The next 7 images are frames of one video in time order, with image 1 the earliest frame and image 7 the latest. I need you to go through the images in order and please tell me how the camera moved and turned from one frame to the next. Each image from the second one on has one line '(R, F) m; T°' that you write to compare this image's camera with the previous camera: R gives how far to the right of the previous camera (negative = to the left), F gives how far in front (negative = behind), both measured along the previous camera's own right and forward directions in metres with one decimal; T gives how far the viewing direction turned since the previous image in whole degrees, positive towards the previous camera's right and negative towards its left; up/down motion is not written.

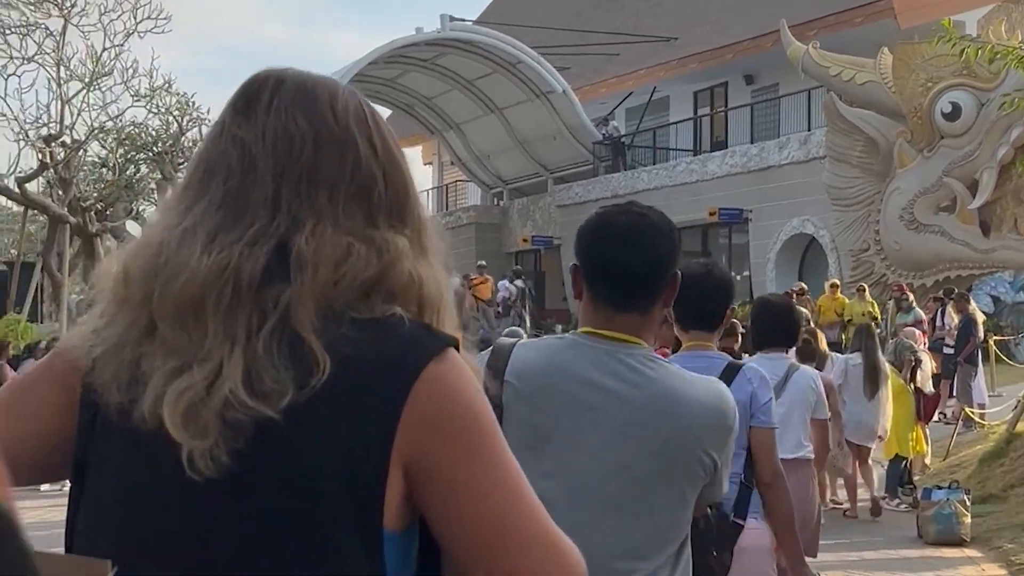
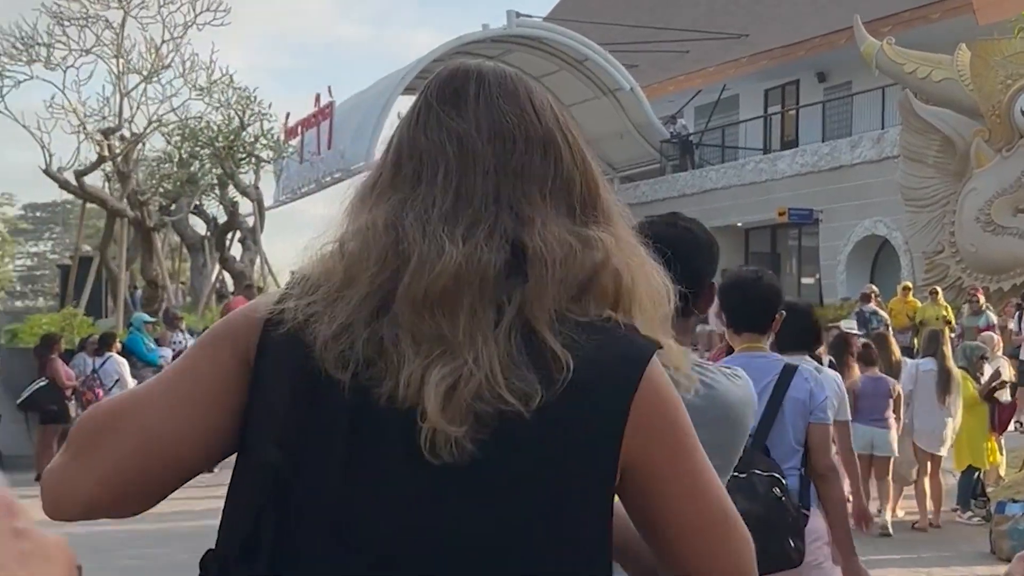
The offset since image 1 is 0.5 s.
(+0.1, +0.3) m; -3°
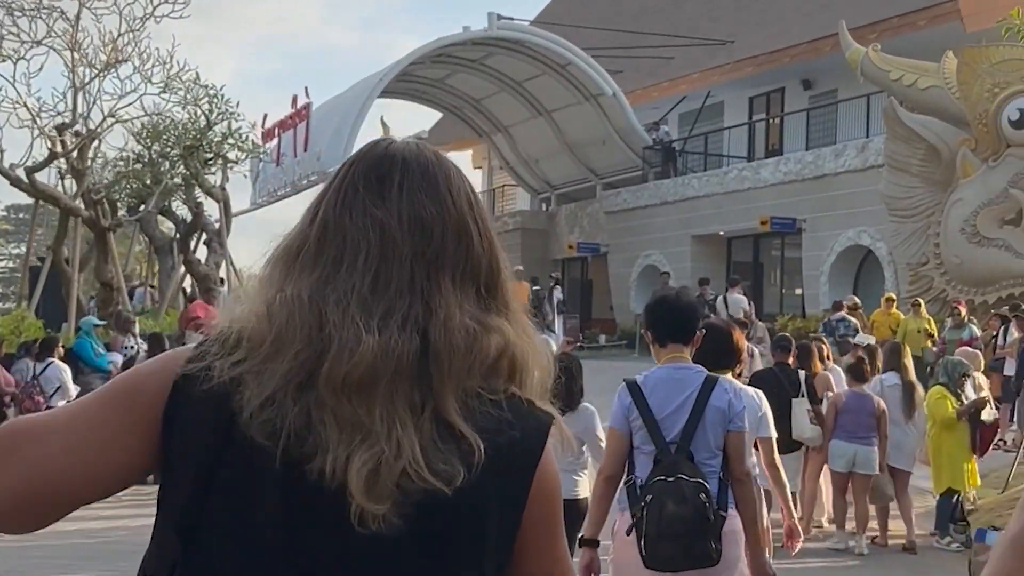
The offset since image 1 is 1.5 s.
(+0.2, +0.5) m; +1°
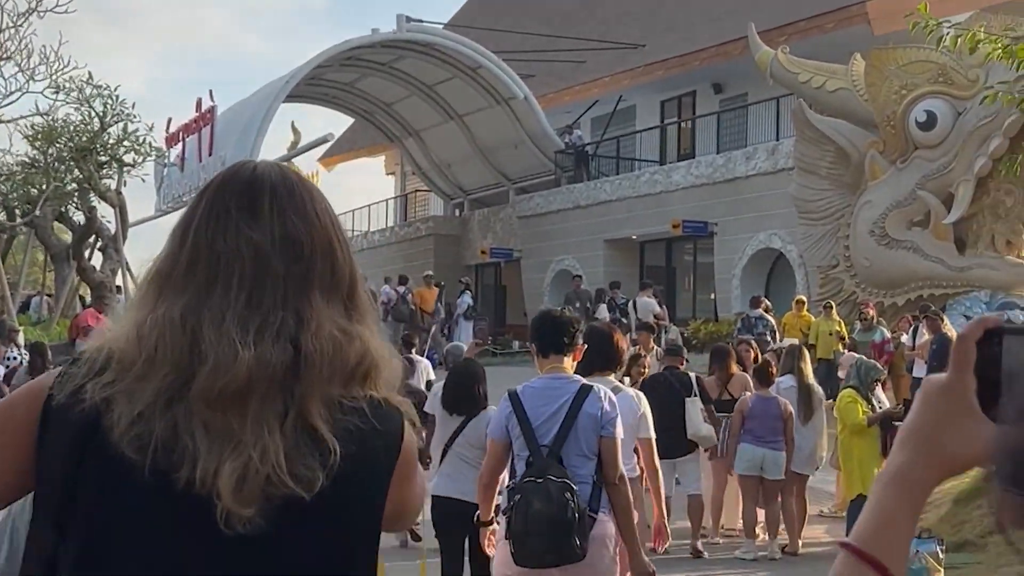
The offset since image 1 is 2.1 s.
(+0.1, +0.4) m; +4°
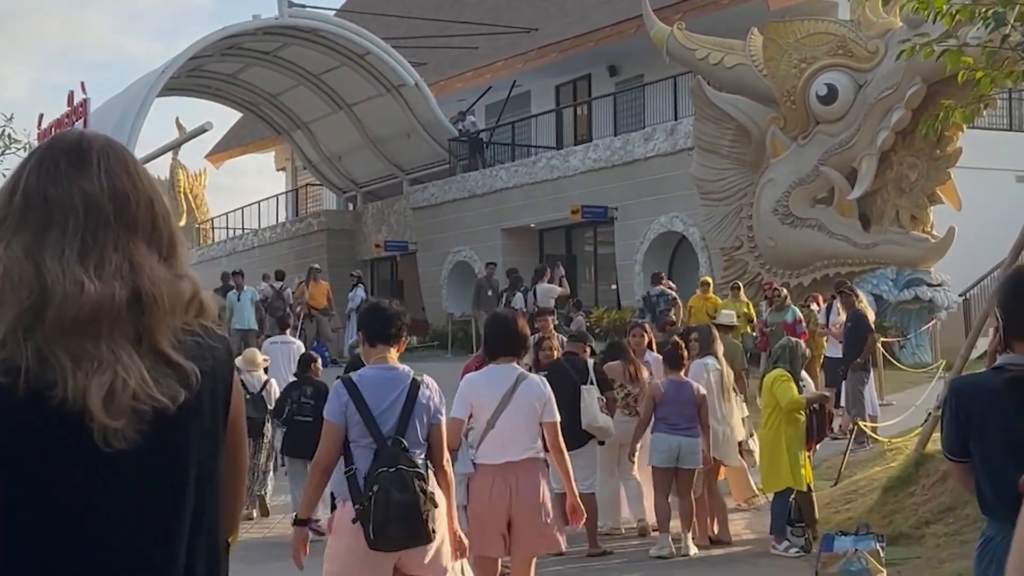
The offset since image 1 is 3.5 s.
(+0.1, +0.8) m; +4°
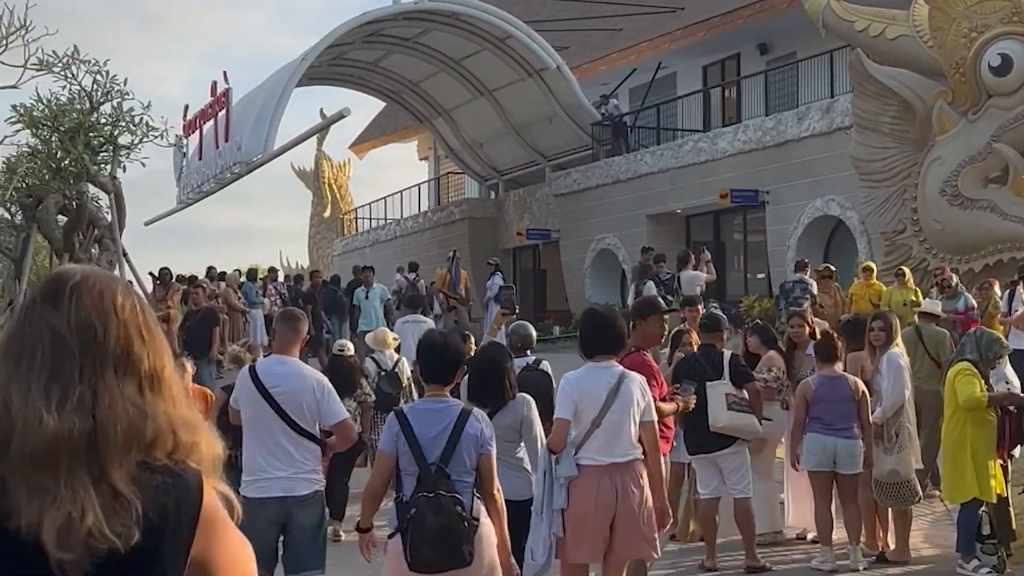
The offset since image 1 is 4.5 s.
(0.0, +0.7) m; -6°
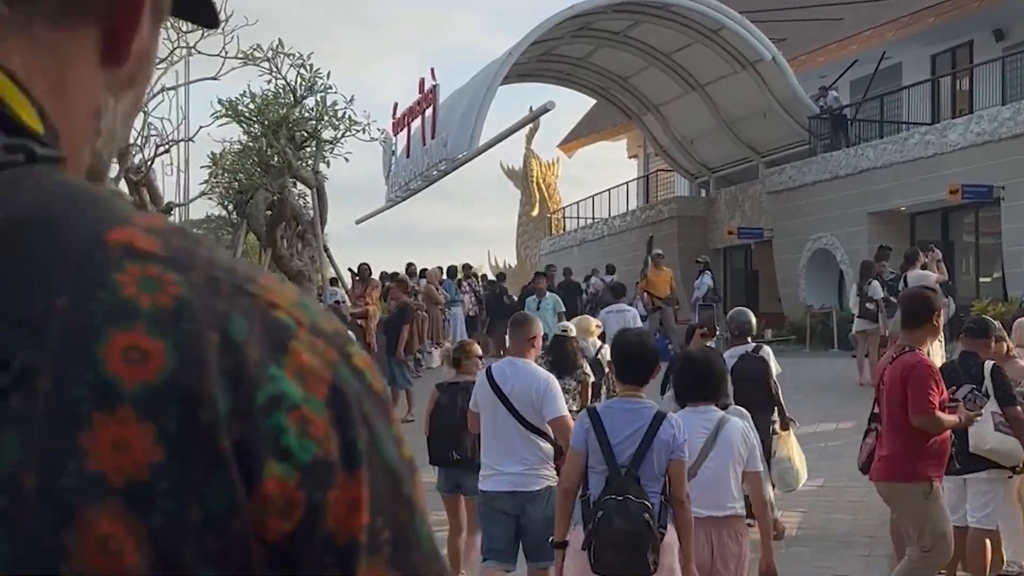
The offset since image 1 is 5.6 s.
(0.0, +0.7) m; -9°
